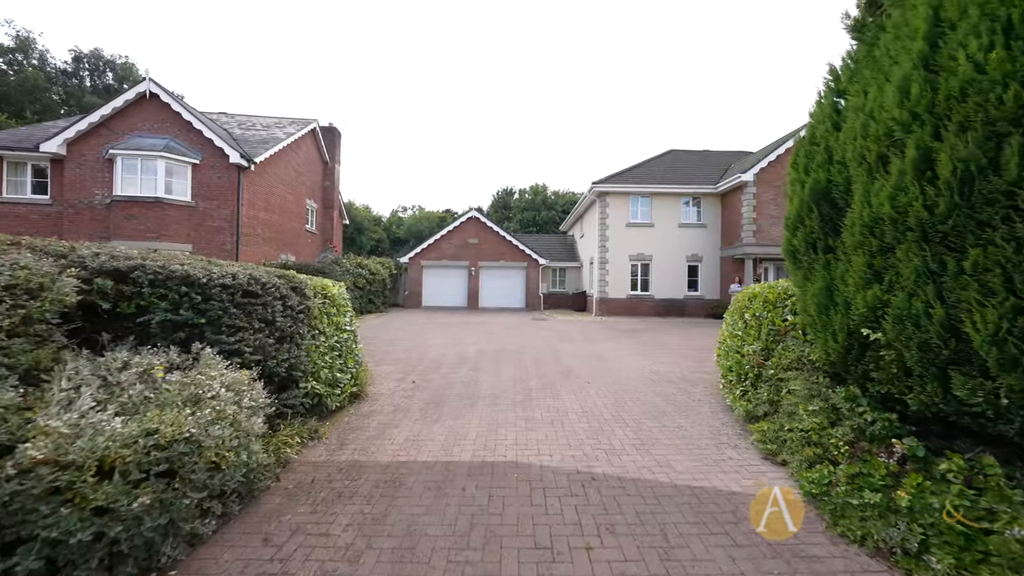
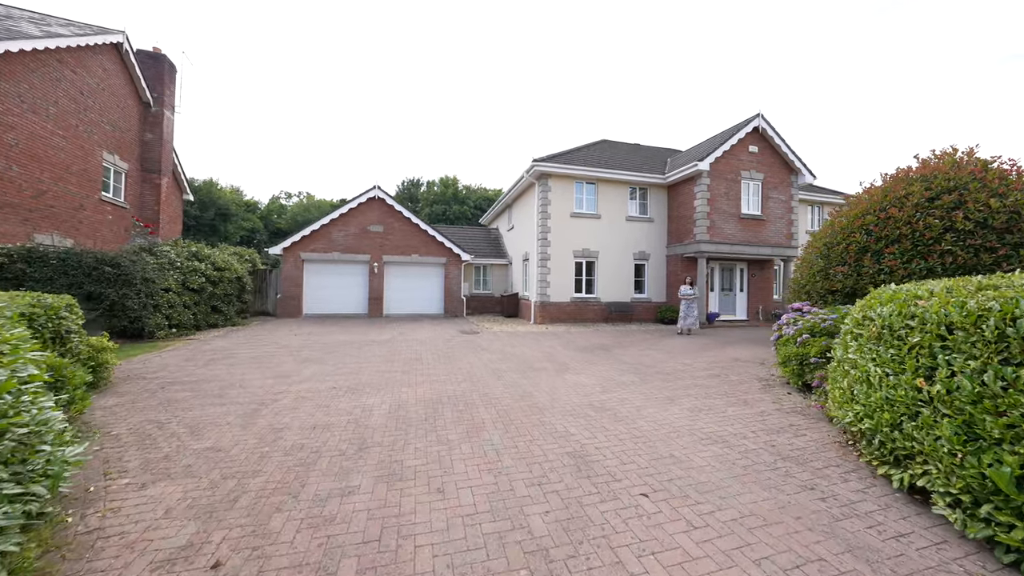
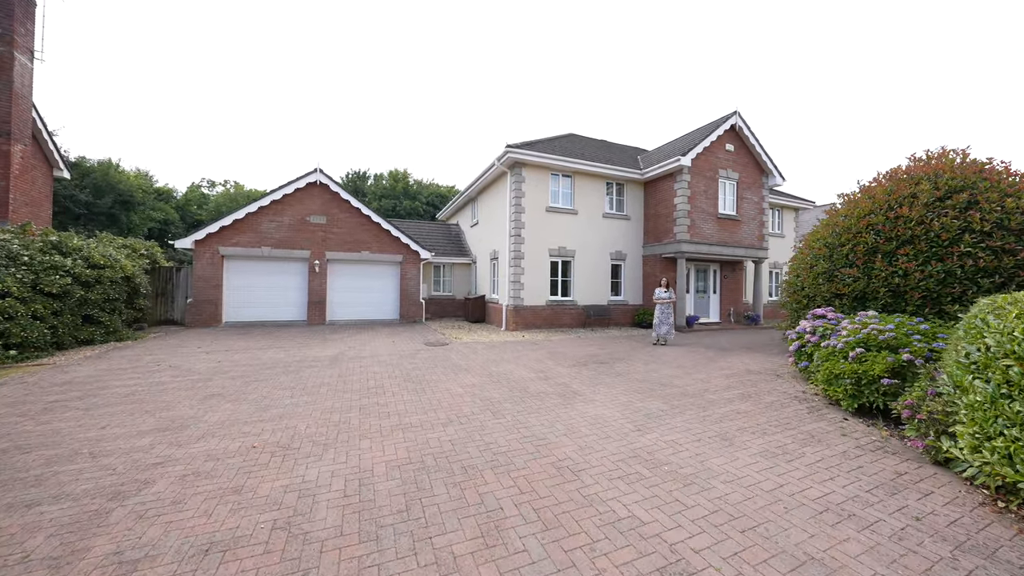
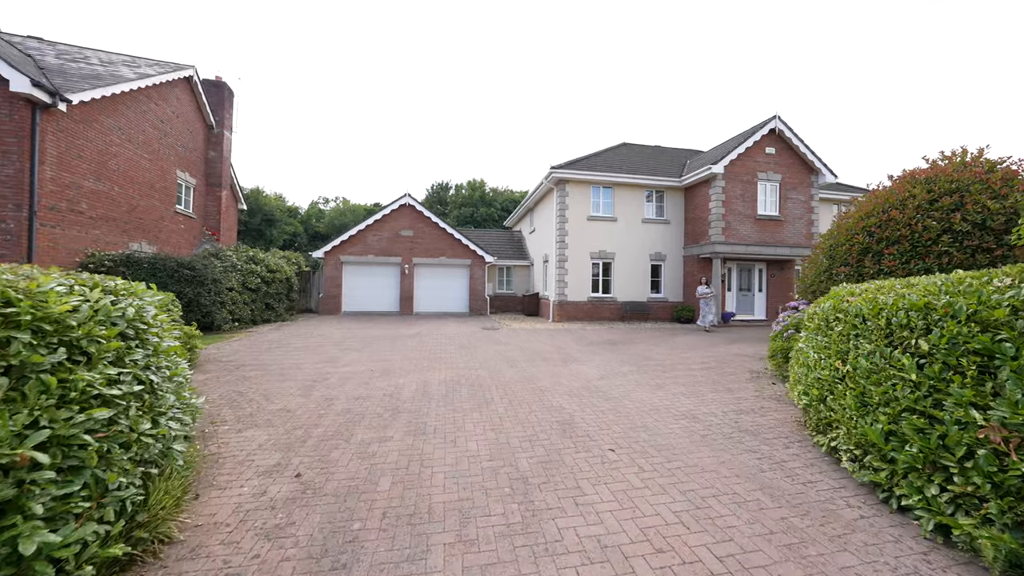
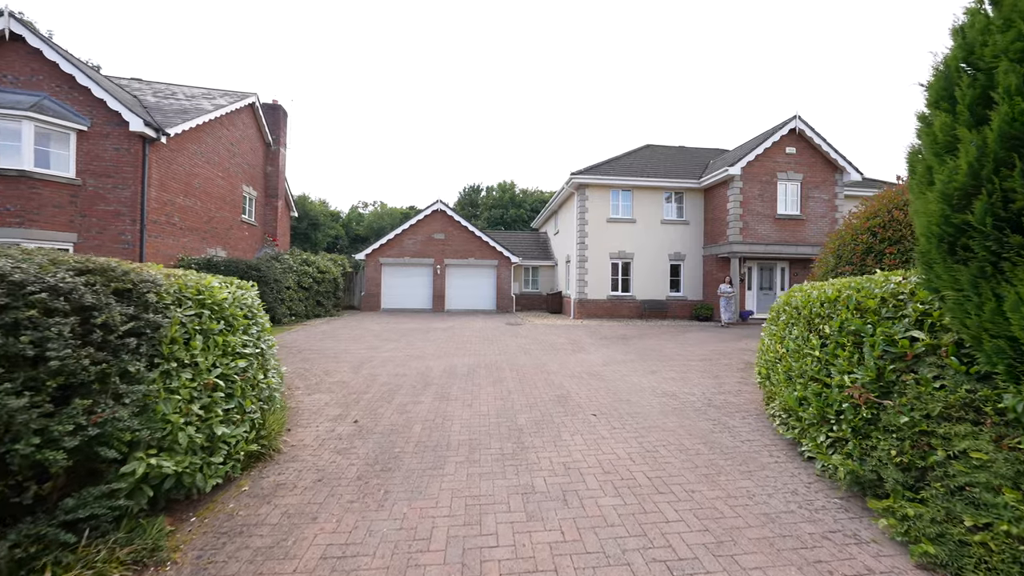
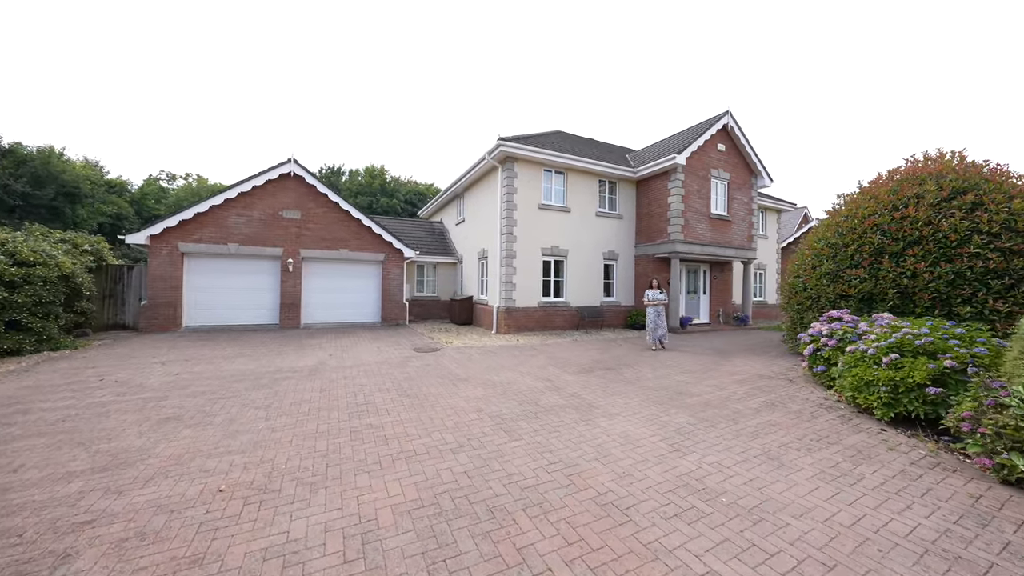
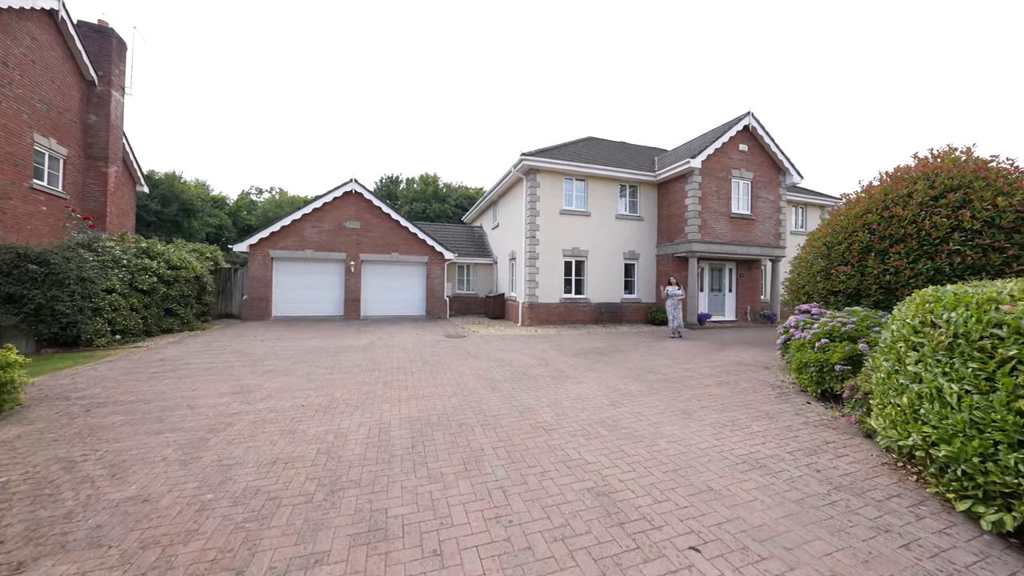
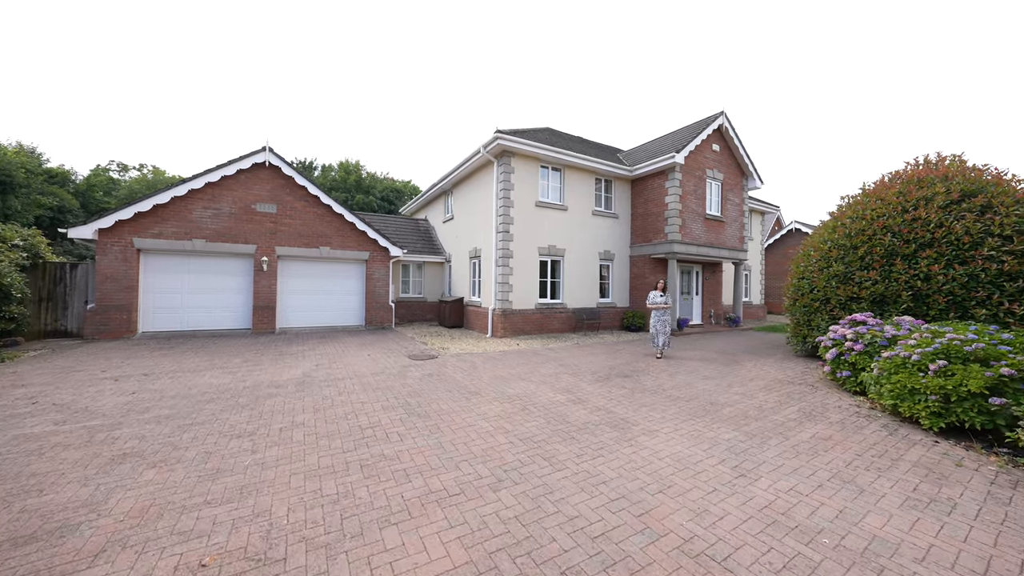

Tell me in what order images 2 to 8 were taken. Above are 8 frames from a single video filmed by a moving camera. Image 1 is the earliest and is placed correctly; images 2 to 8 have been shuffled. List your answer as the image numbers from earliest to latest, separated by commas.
5, 4, 2, 7, 3, 6, 8
